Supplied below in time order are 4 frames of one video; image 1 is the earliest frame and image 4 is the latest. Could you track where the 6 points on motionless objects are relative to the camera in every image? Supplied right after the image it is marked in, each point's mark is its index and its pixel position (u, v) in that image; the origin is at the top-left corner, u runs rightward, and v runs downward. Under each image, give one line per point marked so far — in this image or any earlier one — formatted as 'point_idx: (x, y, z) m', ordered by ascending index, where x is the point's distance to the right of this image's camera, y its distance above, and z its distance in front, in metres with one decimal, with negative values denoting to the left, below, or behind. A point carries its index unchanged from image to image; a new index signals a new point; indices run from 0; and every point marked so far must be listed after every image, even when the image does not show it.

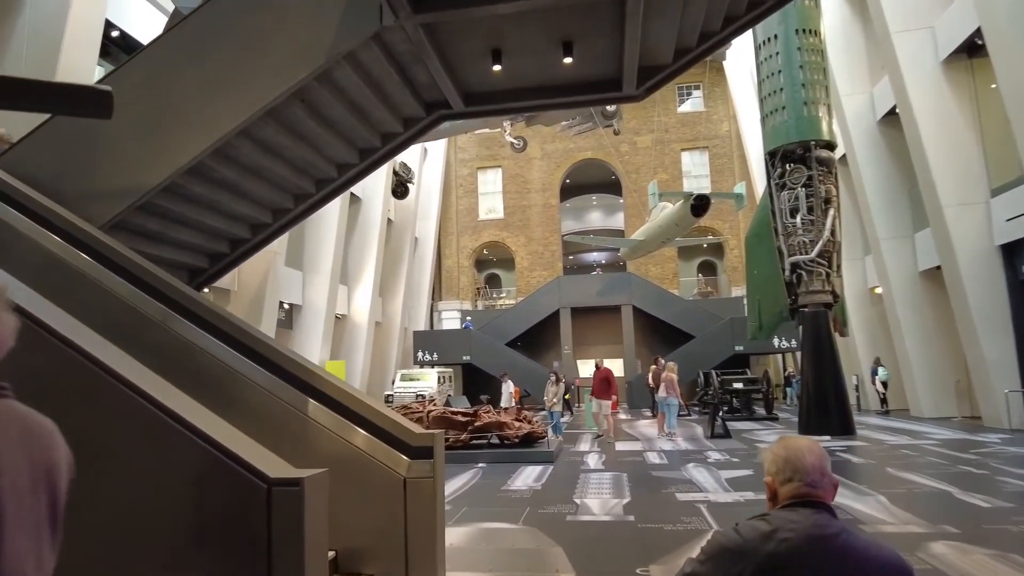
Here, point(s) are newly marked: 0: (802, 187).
0: (+3.7, +1.2, +8.2) m
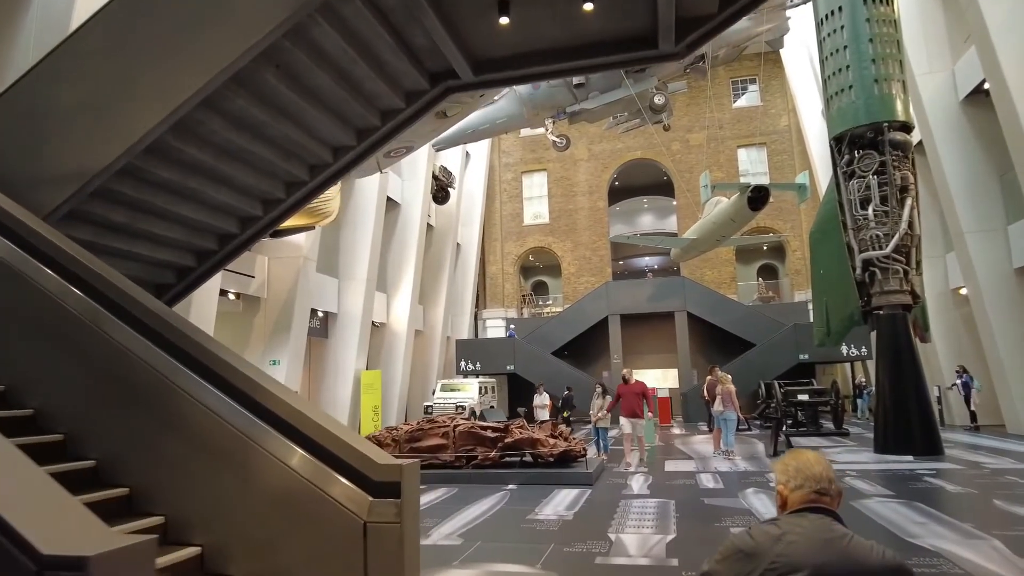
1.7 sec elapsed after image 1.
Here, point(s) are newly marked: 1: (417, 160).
0: (+4.1, +1.2, +7.1) m
1: (-2.4, +3.3, +15.6) m
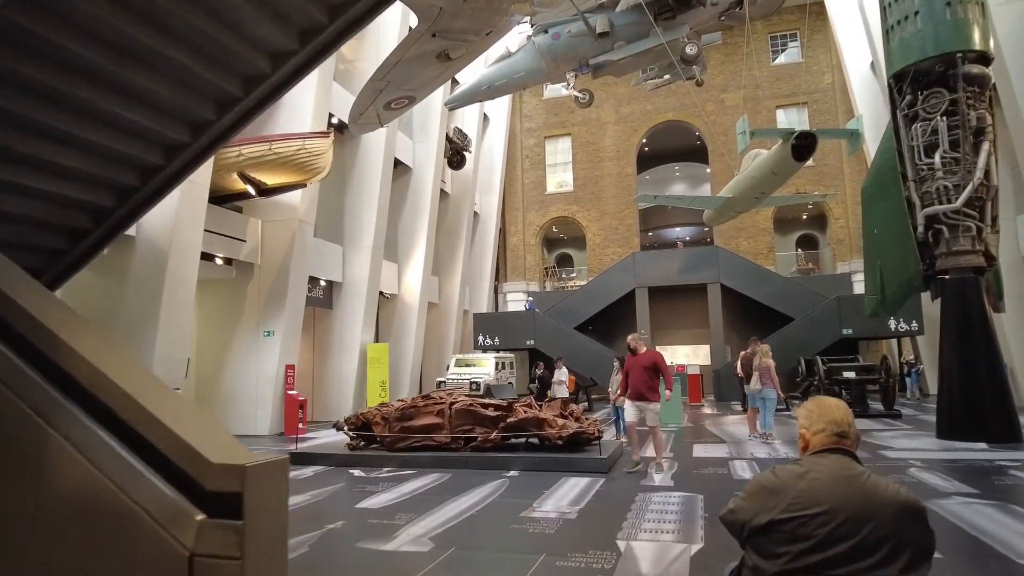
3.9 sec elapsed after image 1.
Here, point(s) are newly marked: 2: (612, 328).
0: (+4.1, +1.6, +5.9) m
1: (-1.9, +4.0, +14.6) m
2: (+3.1, -1.3, +19.6) m
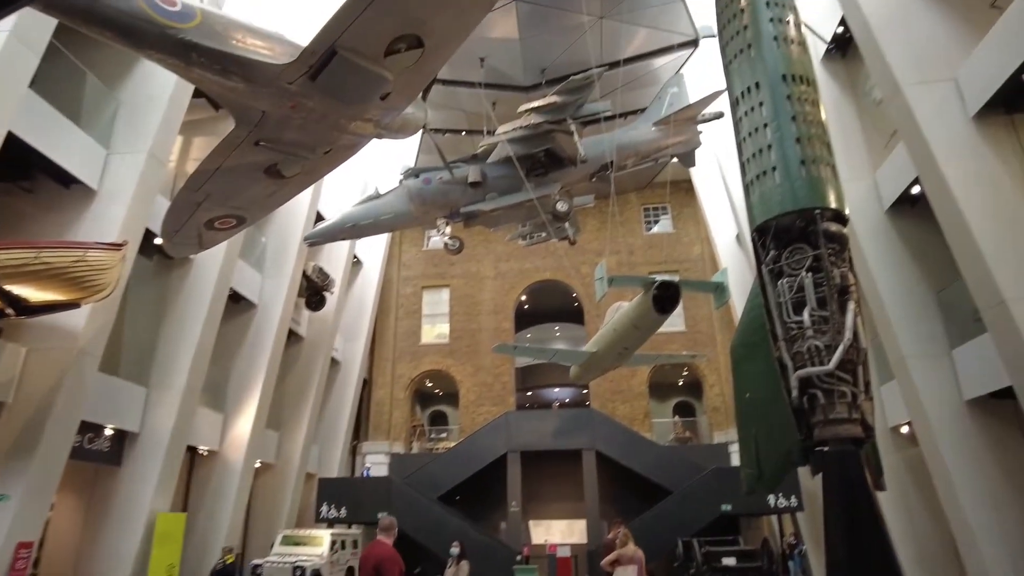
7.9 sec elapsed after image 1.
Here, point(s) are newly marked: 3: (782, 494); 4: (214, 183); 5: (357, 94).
0: (+2.5, +0.2, +5.4) m
1: (-4.8, +0.8, +13.3) m
2: (-0.9, -5.9, +17.5) m
3: (+5.3, -4.1, +12.3) m
4: (-3.6, +1.3, +7.6) m
5: (-1.5, +1.9, +5.9) m
